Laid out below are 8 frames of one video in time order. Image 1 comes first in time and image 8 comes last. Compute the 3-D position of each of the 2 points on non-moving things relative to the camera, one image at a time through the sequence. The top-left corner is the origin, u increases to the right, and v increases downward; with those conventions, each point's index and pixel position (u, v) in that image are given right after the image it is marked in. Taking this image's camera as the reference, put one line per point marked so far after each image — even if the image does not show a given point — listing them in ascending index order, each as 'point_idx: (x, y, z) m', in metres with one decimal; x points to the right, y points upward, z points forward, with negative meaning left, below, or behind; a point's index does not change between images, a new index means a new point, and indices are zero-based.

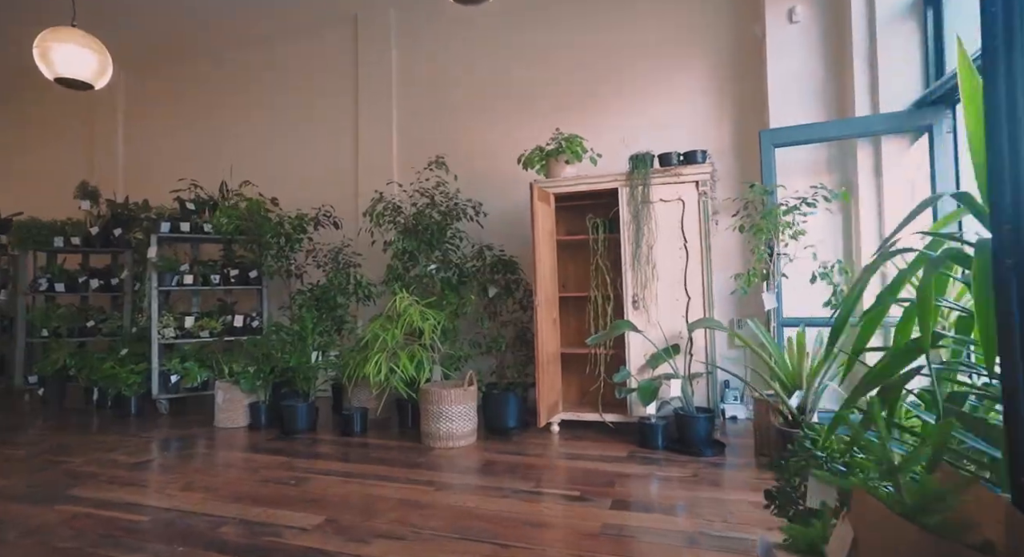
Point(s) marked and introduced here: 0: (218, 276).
0: (-2.8, 0.0, +4.5) m
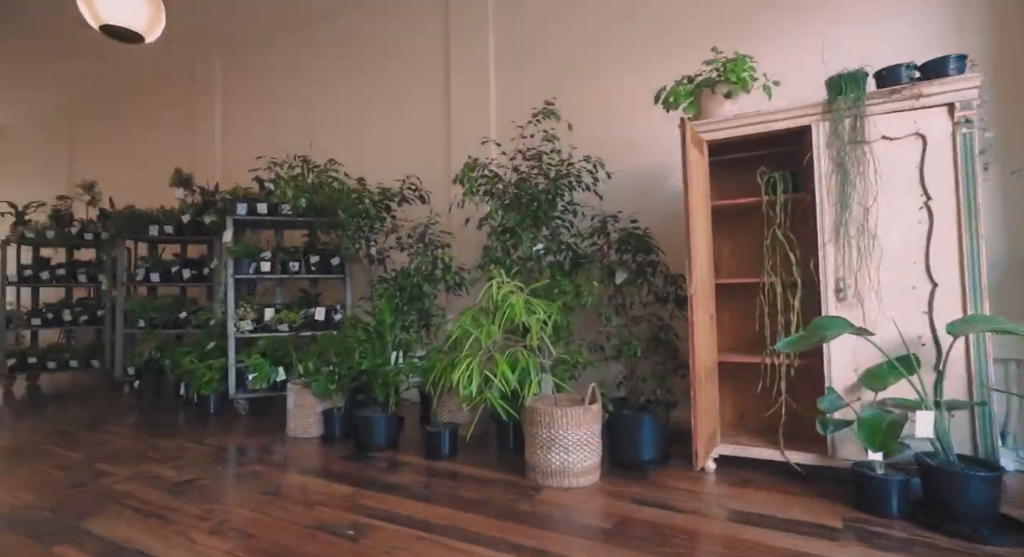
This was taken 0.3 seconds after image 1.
0: (-1.8, +0.1, +4.0) m
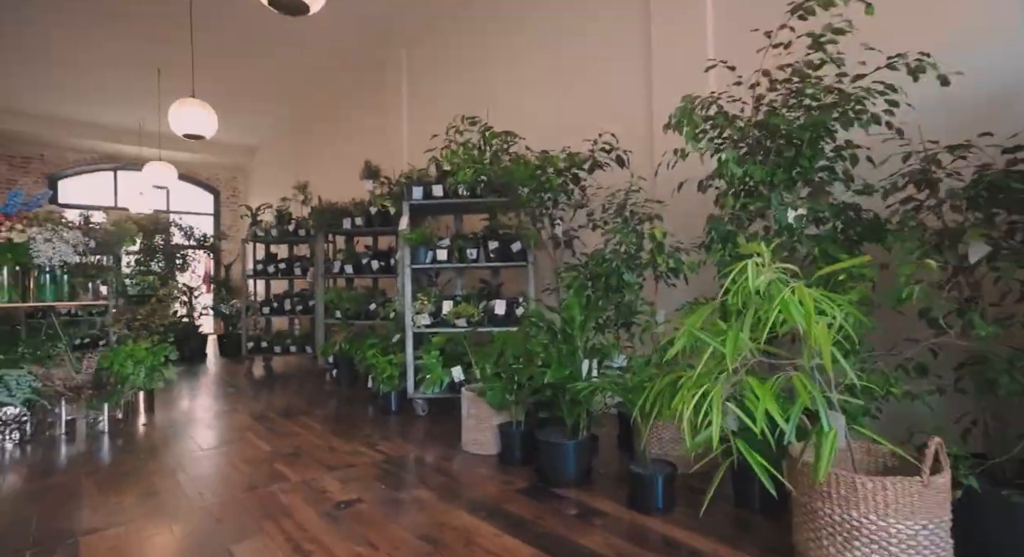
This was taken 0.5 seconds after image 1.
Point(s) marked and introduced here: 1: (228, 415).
0: (-0.3, +0.2, +3.5) m
1: (-2.2, -1.0, +3.6) m
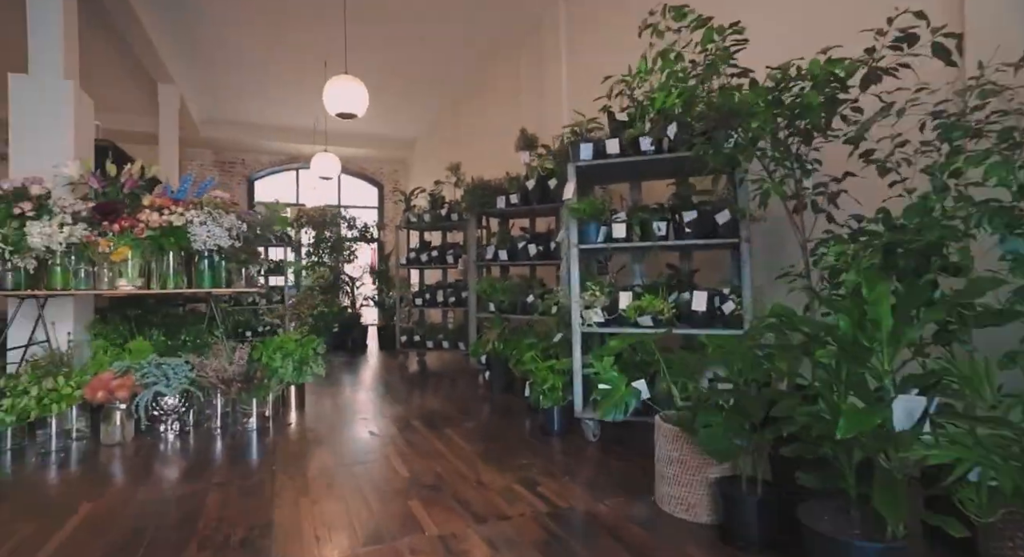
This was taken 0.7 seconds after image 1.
0: (+0.8, +0.3, +2.6) m
1: (-0.9, -1.0, +3.3) m
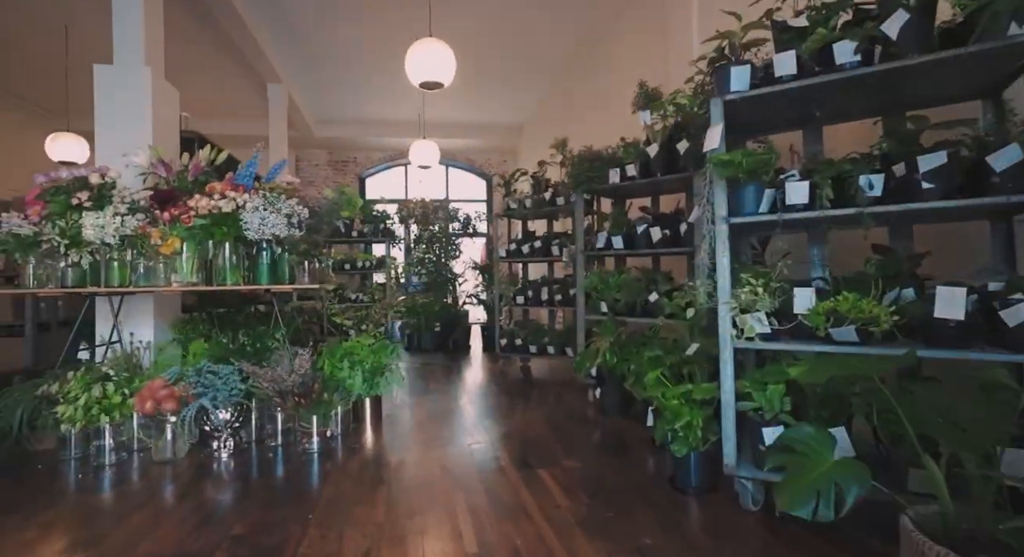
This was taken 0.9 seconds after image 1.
0: (+1.3, +0.3, +1.6) m
1: (-0.3, -0.9, +2.7) m
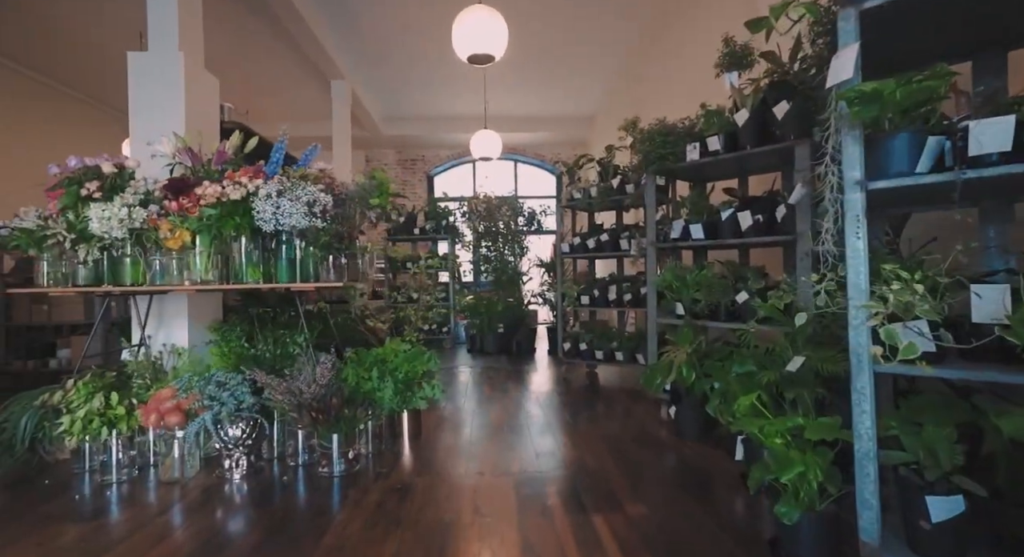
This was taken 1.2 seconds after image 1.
0: (+1.3, +0.4, +1.0) m
1: (0.0, -0.9, +2.3) m
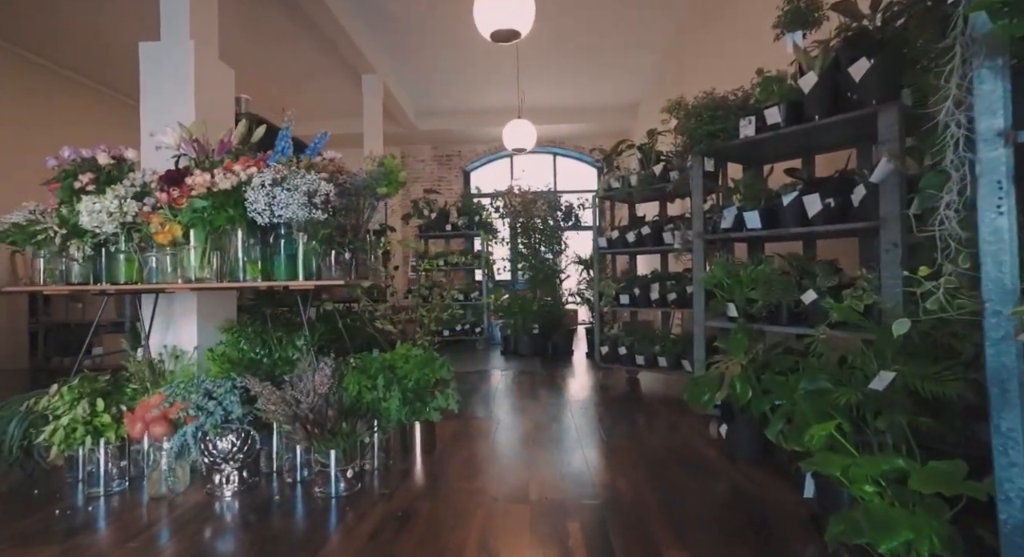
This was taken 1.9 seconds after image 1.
0: (+1.3, +0.4, +0.6) m
1: (0.0, -0.9, +2.0) m
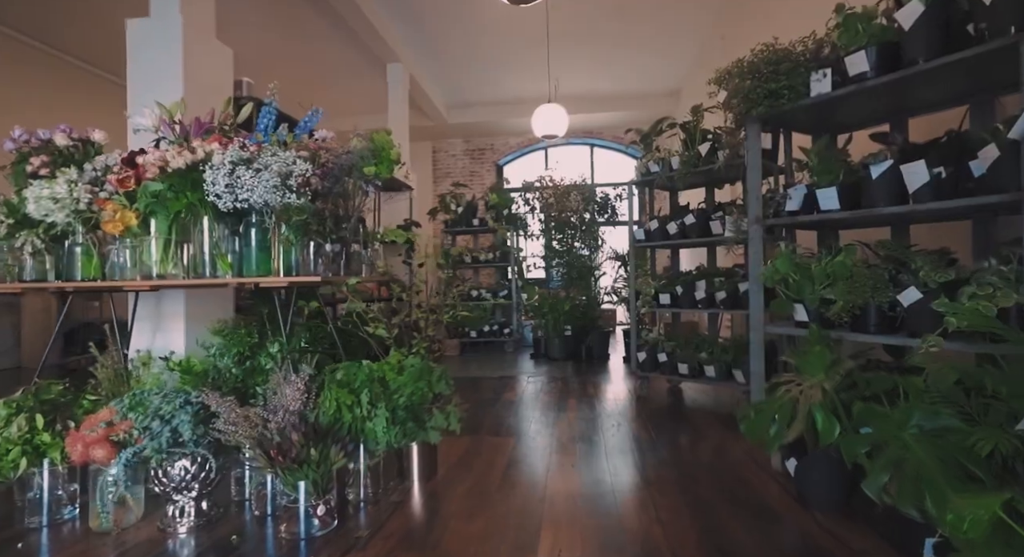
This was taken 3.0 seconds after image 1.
0: (+1.2, +0.4, +0.1) m
1: (+0.1, -0.9, +1.6) m
